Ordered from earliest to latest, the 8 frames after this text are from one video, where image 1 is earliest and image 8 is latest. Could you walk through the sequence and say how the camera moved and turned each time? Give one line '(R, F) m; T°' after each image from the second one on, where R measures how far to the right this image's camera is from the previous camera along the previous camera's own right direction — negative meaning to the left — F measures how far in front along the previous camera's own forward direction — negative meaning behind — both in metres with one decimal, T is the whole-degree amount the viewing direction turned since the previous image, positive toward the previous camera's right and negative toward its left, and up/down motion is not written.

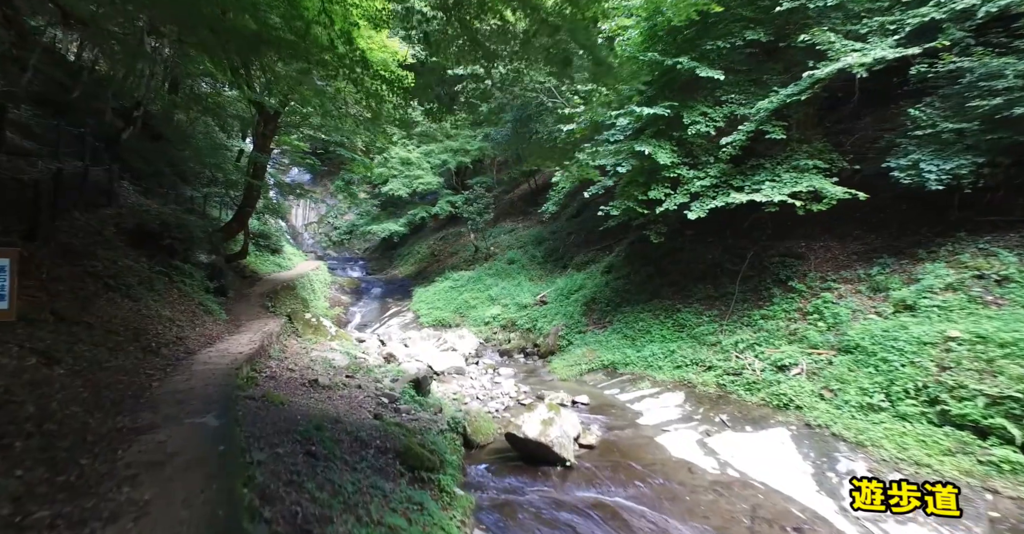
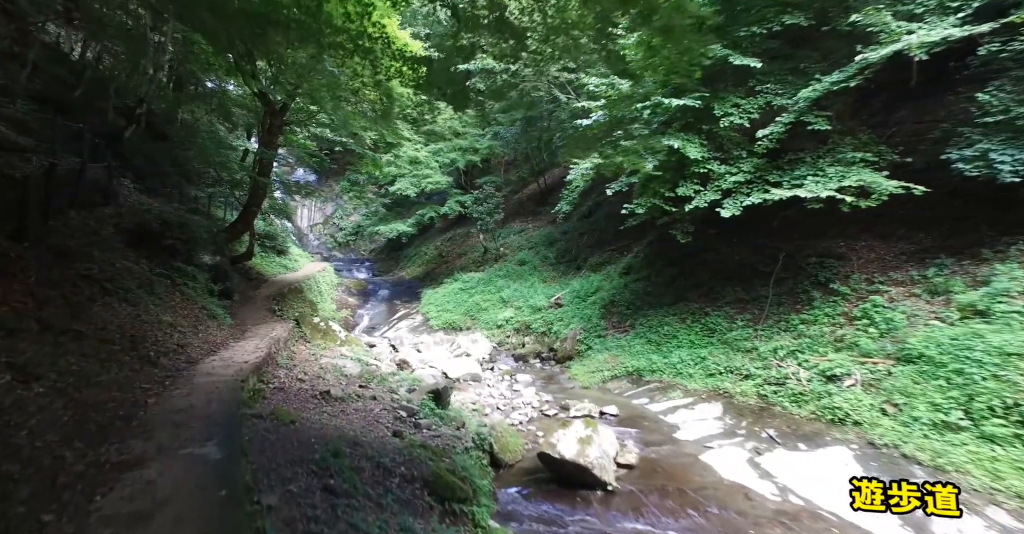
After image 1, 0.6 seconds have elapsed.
(-0.3, +0.5) m; 0°
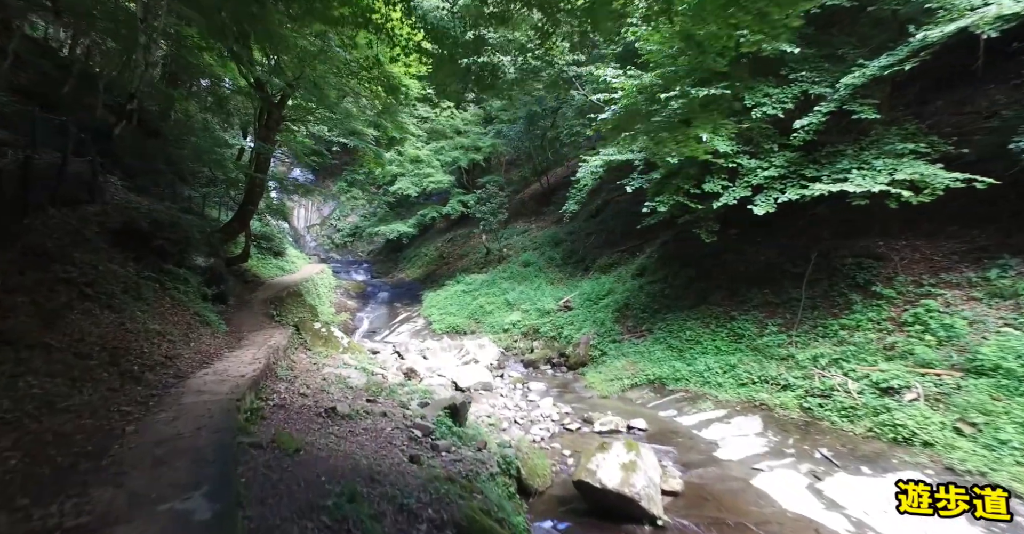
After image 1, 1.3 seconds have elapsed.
(-0.3, +0.6) m; 0°
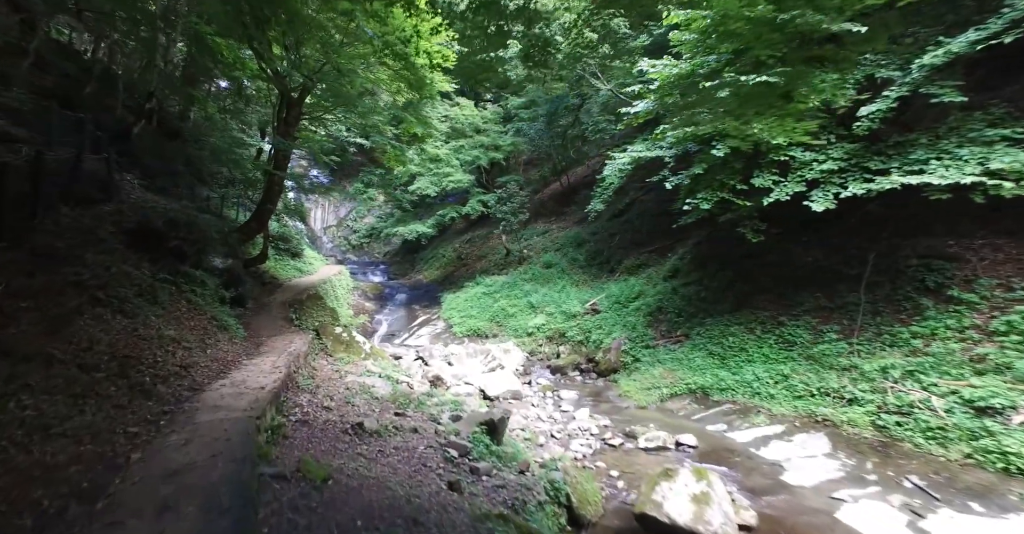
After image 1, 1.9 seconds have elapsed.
(-0.3, +0.5) m; -2°
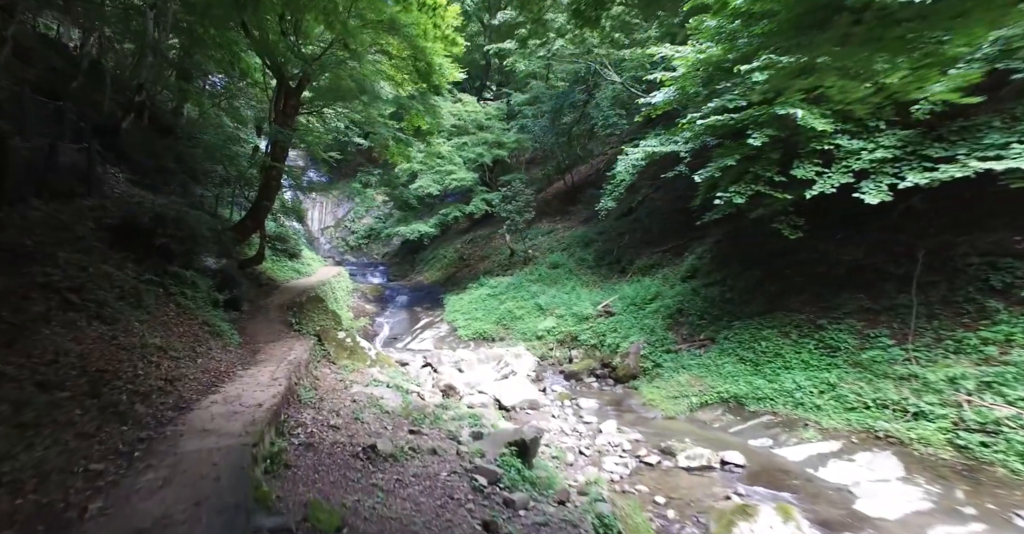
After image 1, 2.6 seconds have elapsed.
(-0.3, +0.6) m; 0°
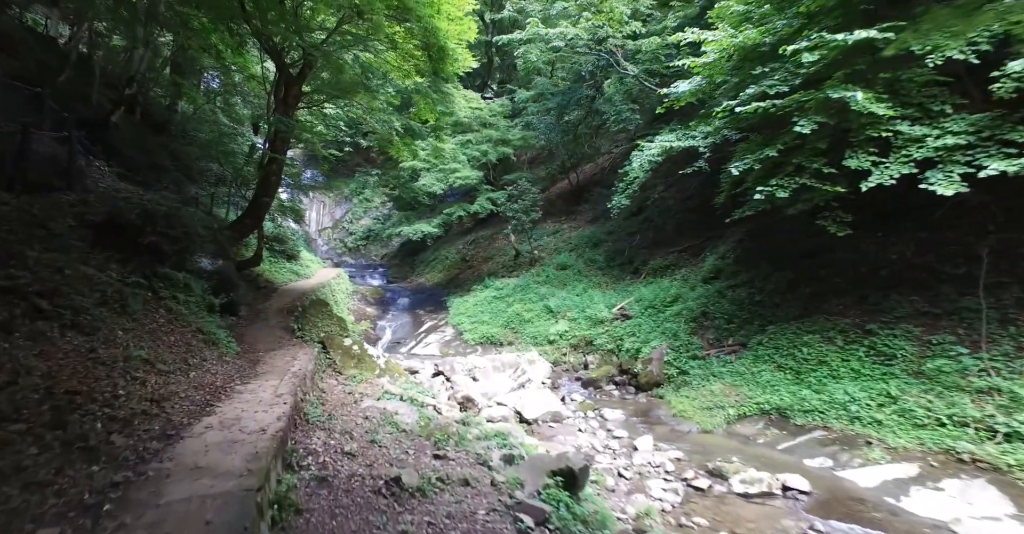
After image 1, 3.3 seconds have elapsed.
(-0.4, +0.6) m; 0°
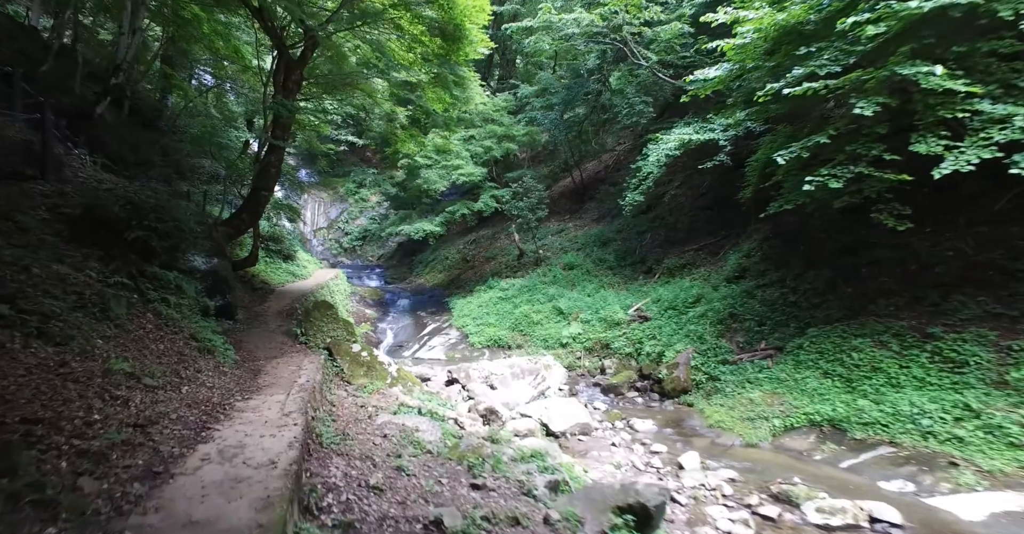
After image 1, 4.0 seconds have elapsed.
(-0.4, +0.7) m; +1°
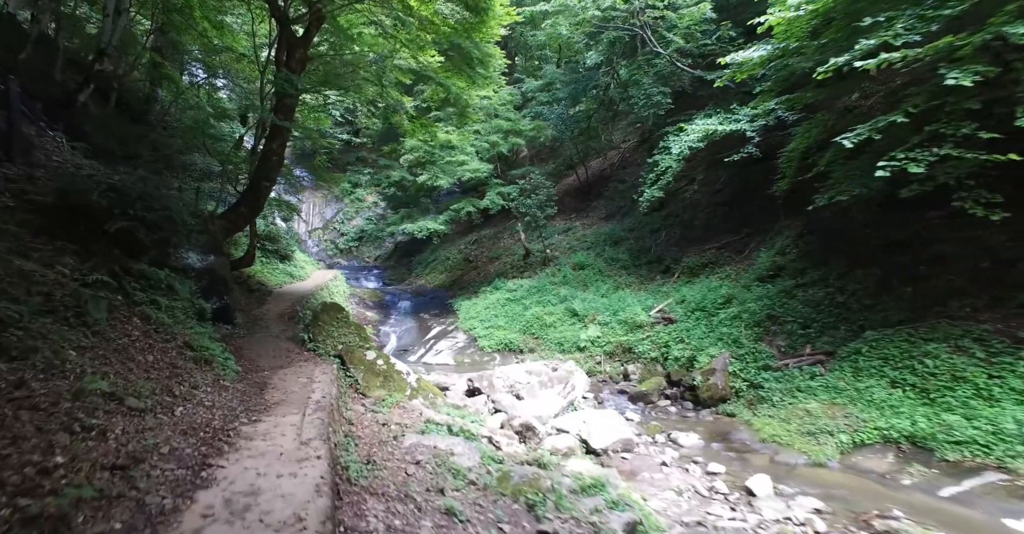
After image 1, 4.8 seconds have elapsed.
(-0.5, +0.7) m; +1°
